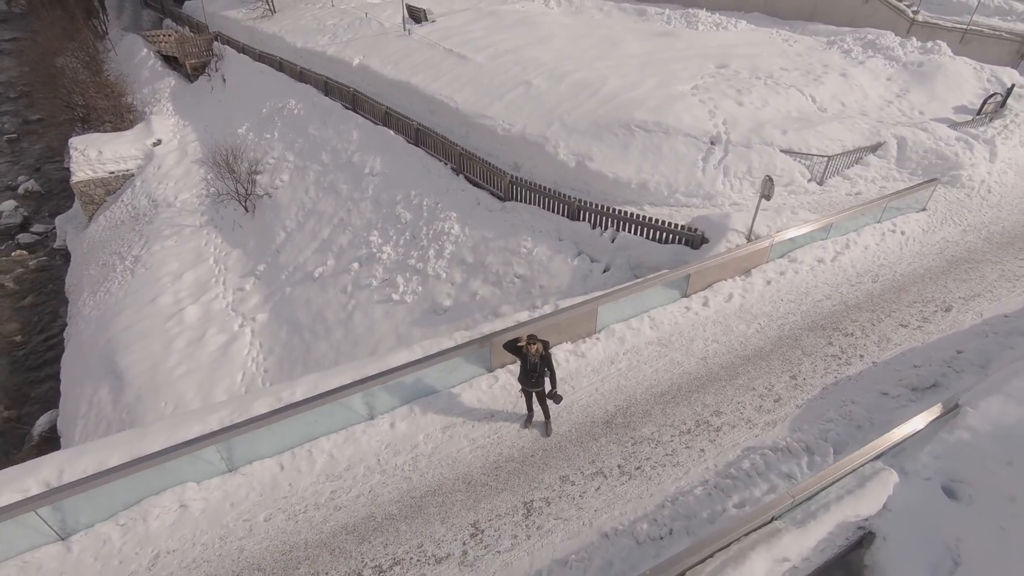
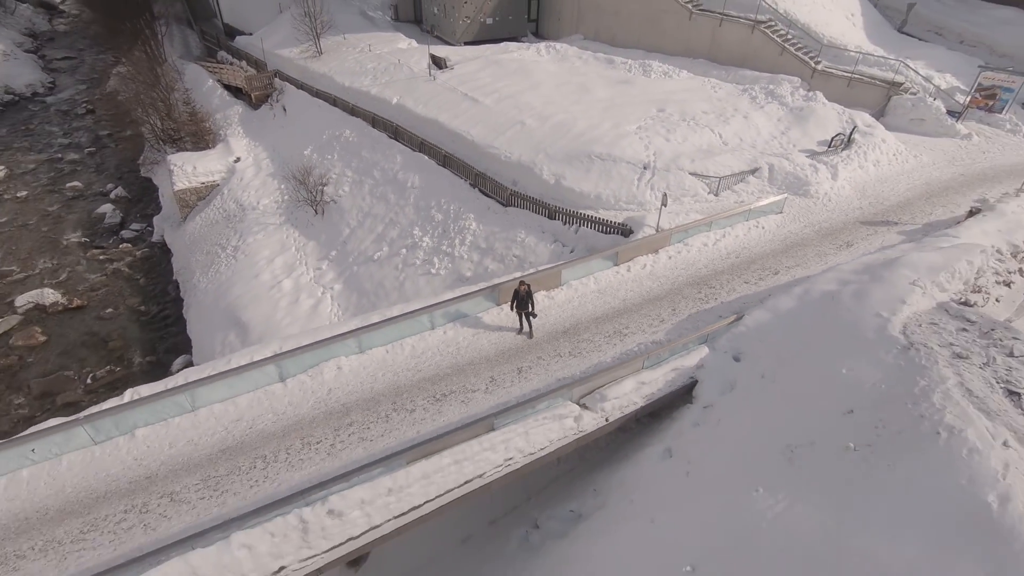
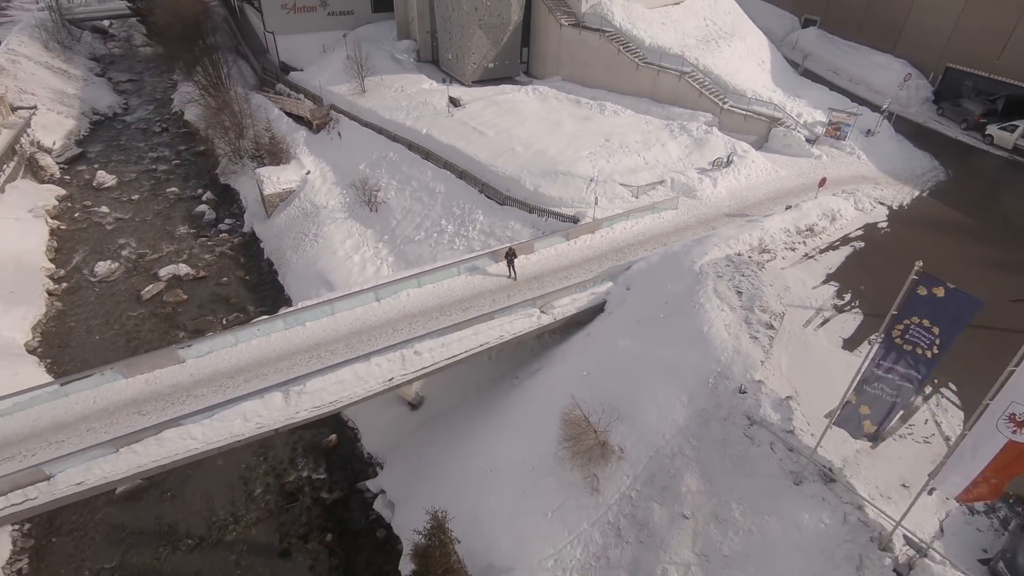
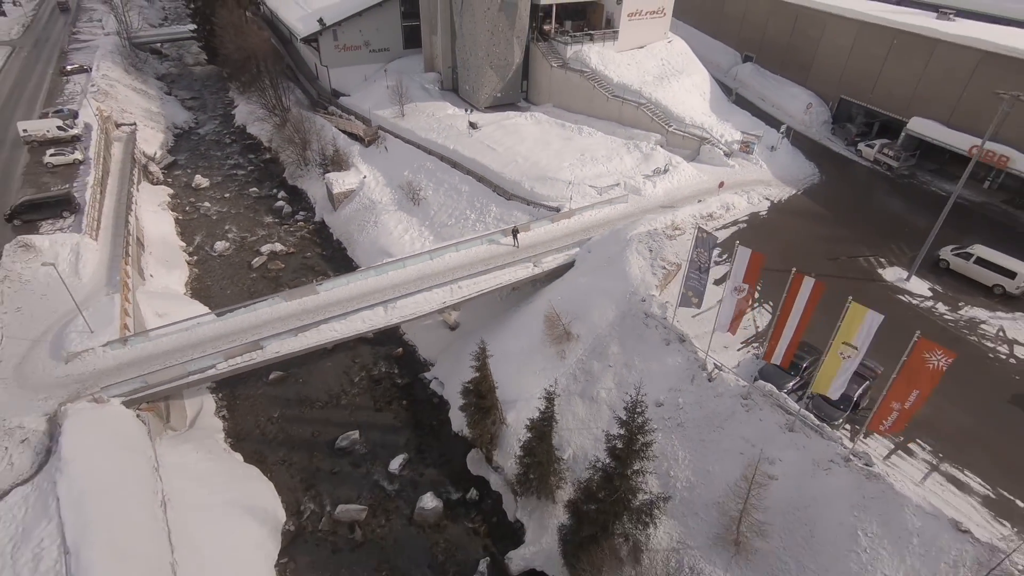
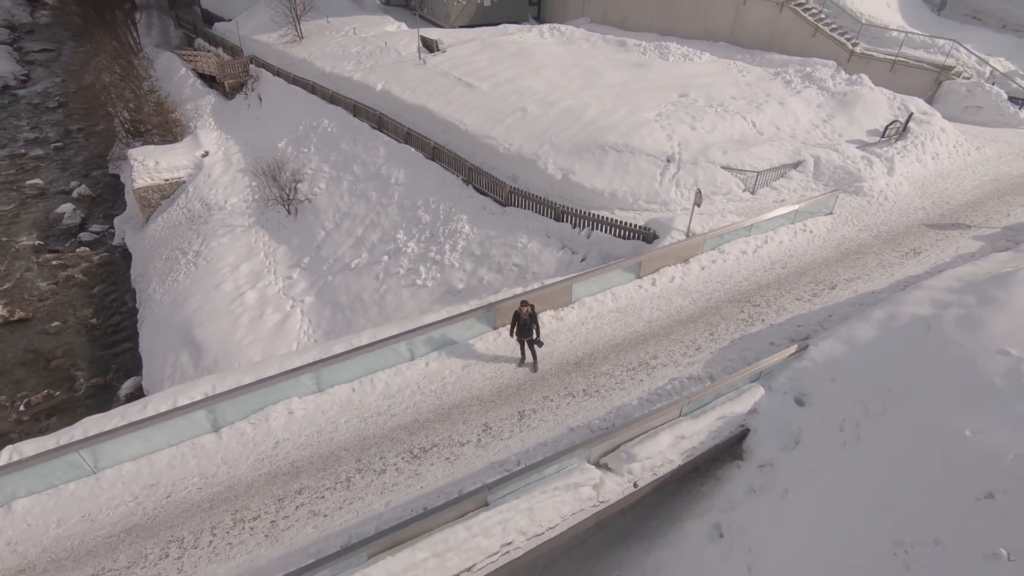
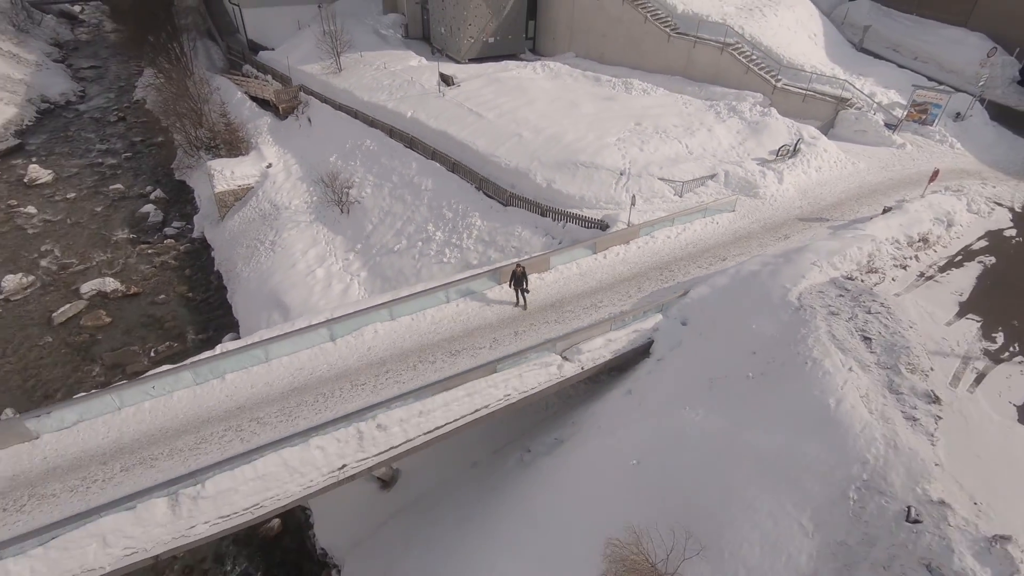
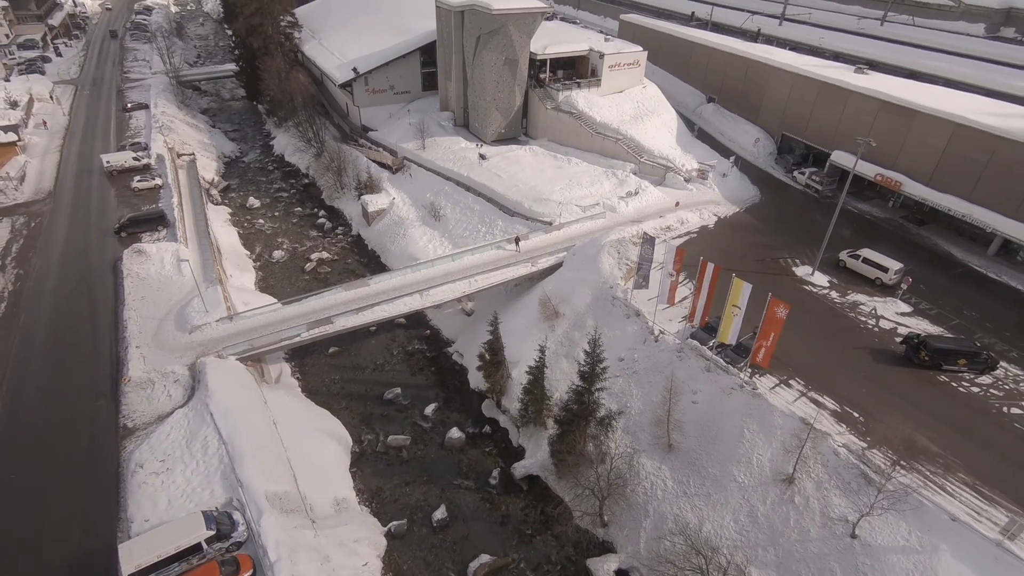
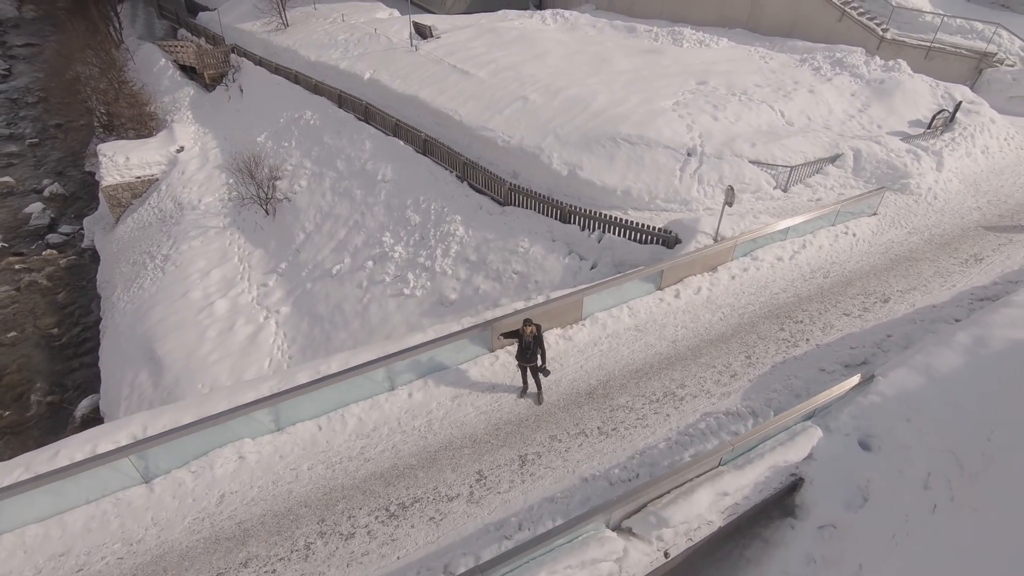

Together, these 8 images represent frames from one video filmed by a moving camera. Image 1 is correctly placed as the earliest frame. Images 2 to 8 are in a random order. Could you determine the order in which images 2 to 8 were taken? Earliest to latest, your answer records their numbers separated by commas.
8, 5, 2, 6, 3, 4, 7
